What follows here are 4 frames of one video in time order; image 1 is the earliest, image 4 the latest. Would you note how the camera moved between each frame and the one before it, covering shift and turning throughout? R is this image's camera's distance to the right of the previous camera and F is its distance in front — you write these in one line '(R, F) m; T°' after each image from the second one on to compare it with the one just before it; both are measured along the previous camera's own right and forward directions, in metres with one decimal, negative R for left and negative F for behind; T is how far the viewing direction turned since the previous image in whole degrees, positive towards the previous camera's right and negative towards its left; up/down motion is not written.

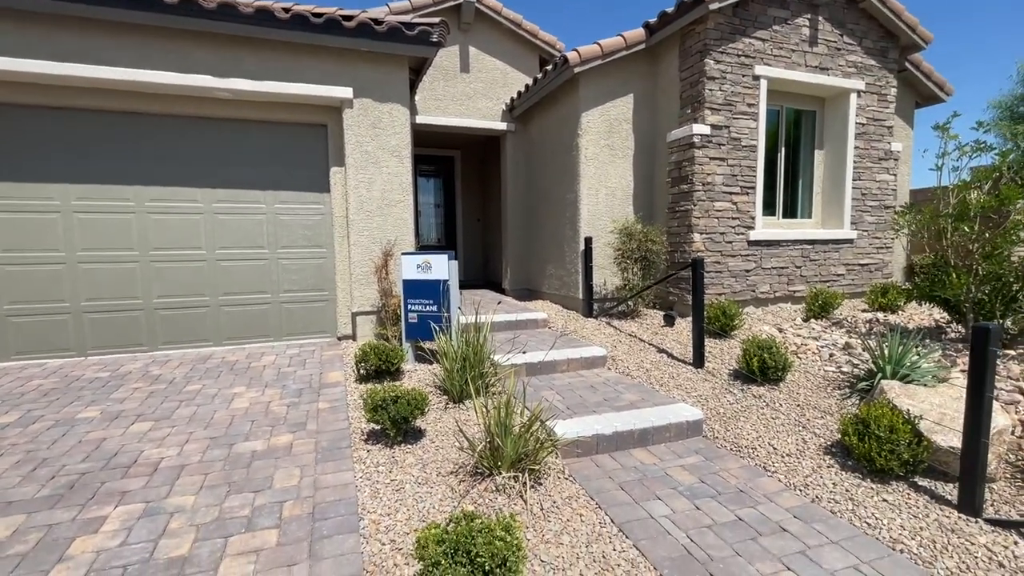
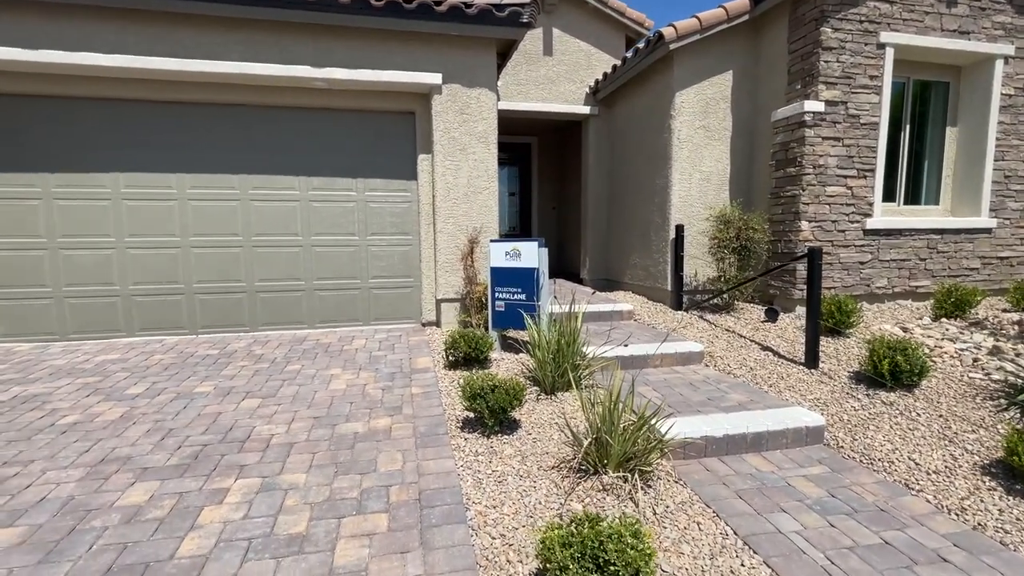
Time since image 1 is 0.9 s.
(-0.3, +0.2) m; -7°
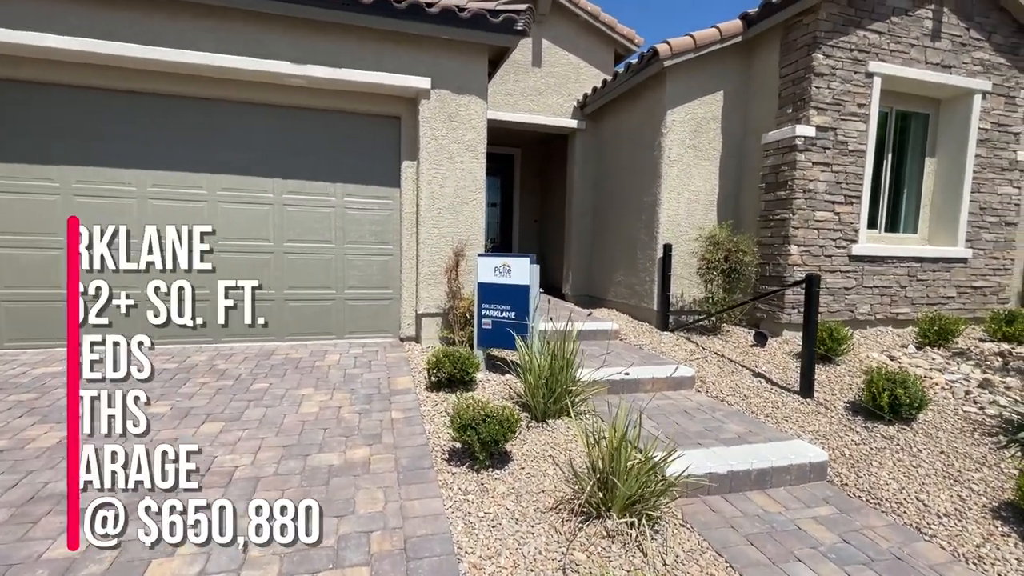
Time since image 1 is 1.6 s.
(-0.2, +0.3) m; +3°
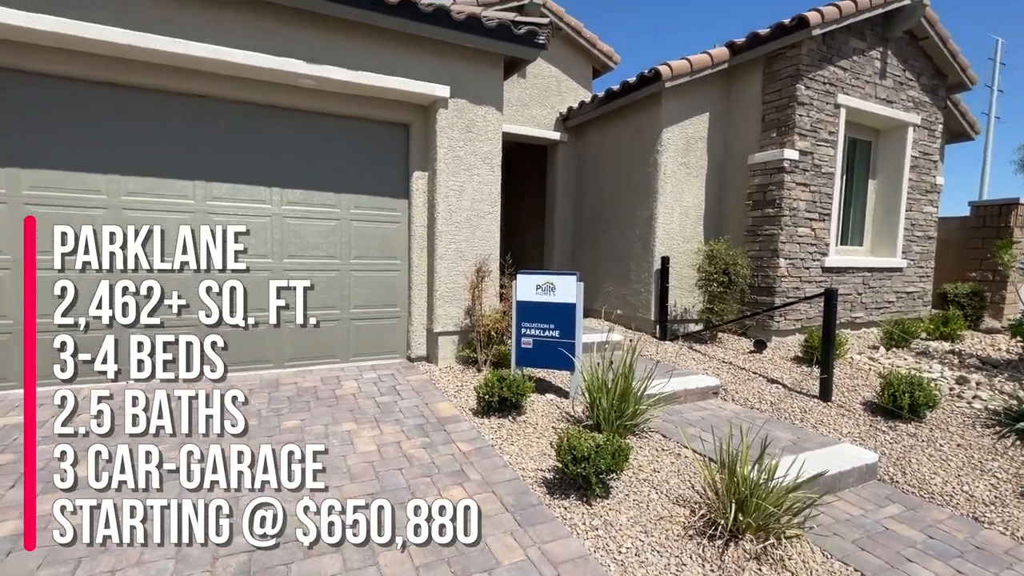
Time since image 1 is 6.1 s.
(-1.3, +0.2) m; +10°
